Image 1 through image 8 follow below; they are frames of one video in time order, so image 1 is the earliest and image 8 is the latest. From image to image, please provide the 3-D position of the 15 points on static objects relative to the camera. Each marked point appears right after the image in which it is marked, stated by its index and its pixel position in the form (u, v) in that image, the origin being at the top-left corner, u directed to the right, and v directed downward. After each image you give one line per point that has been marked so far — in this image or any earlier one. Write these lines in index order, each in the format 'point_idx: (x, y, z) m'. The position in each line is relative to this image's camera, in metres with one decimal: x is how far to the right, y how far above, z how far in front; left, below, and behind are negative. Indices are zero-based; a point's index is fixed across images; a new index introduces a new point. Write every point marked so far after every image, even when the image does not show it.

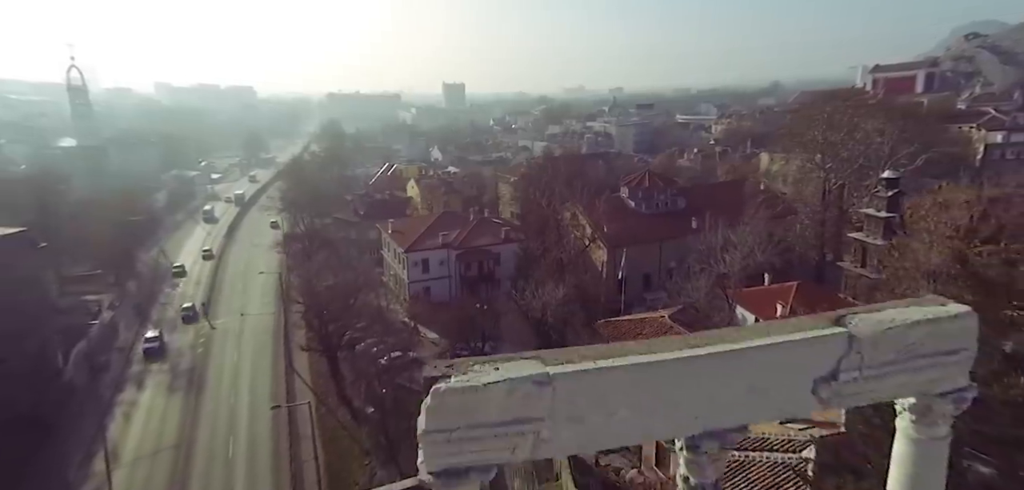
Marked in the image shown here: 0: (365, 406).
0: (-5.3, -5.8, +19.7) m
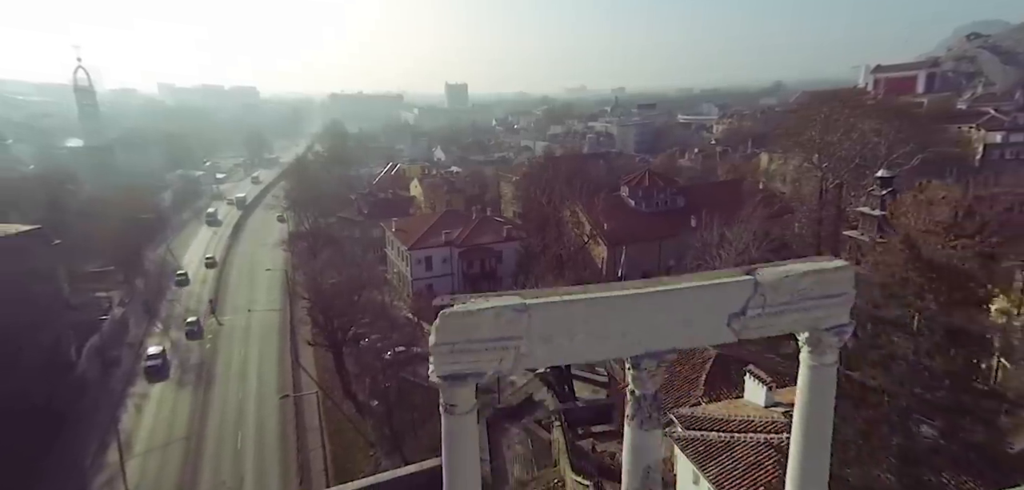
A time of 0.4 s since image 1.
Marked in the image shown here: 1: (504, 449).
0: (-5.2, -5.7, +20.2) m
1: (-0.2, -5.1, +13.9) m
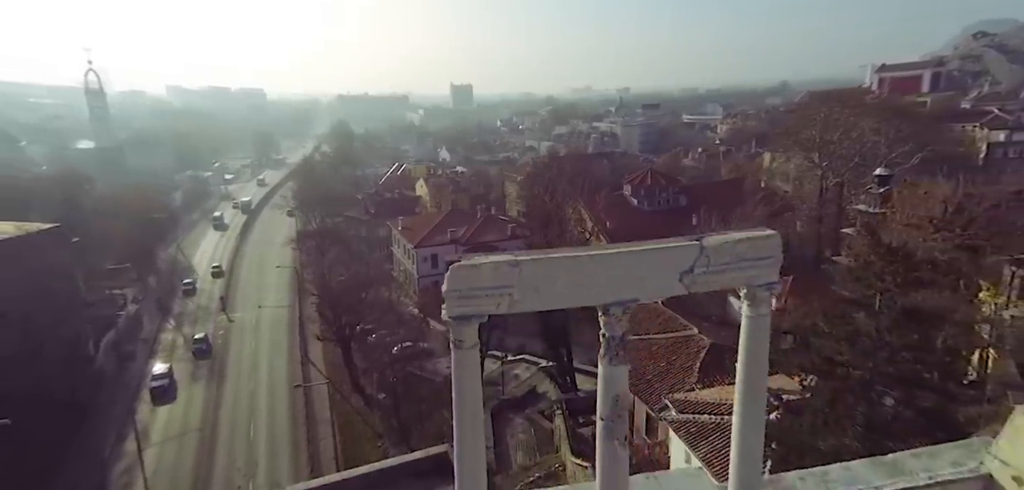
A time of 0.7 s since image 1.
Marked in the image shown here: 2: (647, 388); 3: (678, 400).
0: (-5.1, -5.6, +20.8) m
1: (-0.1, -5.0, +14.4) m
2: (+2.8, -2.9, +11.3) m
3: (+3.0, -2.8, +10.1) m
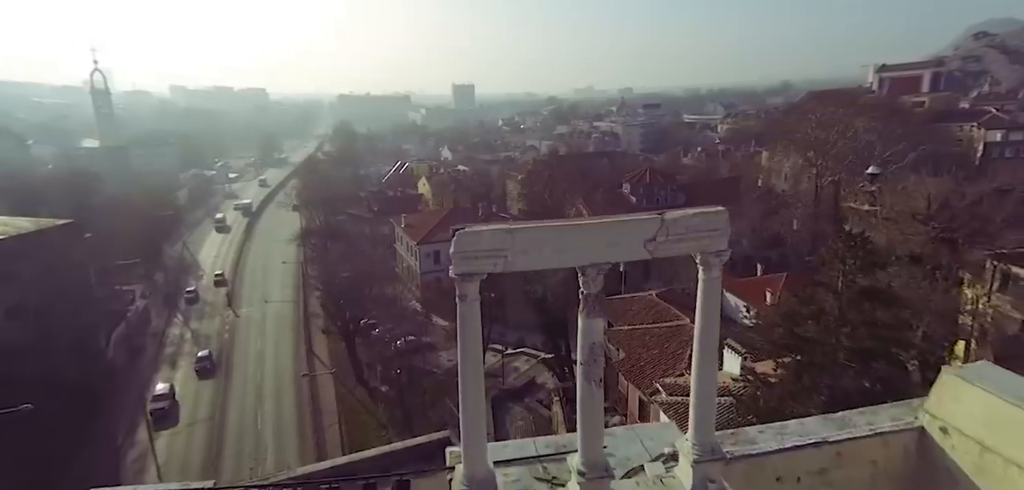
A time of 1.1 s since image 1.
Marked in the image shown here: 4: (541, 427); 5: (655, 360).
0: (-5.1, -5.4, +21.4) m
1: (-0.1, -4.8, +15.0) m
2: (+2.7, -2.8, +11.8) m
3: (+3.0, -2.7, +10.7) m
4: (+0.8, -4.8, +14.7) m
5: (+3.1, -2.5, +12.0) m
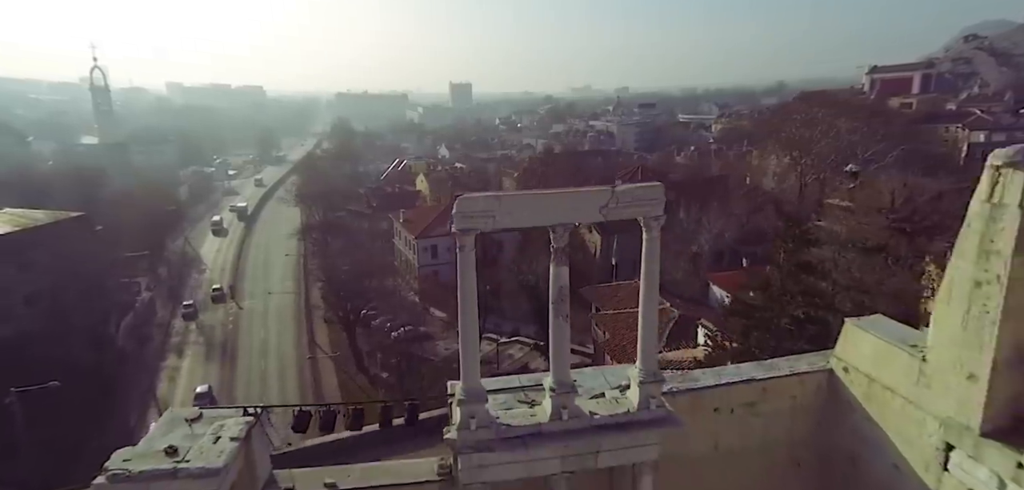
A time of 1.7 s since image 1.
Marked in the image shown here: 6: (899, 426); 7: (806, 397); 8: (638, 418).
0: (-5.3, -5.1, +22.4) m
1: (-0.3, -4.6, +16.0) m
2: (+2.6, -2.5, +12.9) m
3: (+2.9, -2.4, +11.7) m
4: (+0.6, -4.6, +15.7) m
5: (+2.9, -2.3, +13.1) m
6: (+3.2, -1.5, +4.6) m
7: (+2.9, -1.5, +5.4) m
8: (+1.0, -1.3, +4.4) m
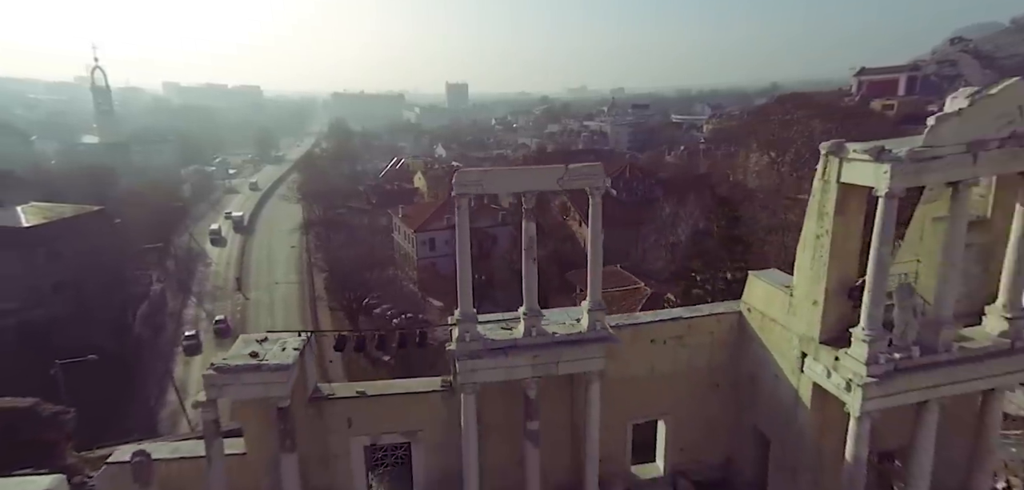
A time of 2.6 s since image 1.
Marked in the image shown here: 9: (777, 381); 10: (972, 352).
0: (-5.6, -4.7, +24.0) m
1: (-0.6, -4.2, +17.7) m
2: (+2.3, -2.2, +14.6) m
3: (+2.6, -2.1, +13.4) m
4: (+0.3, -4.2, +17.4) m
5: (+2.7, -1.9, +14.8) m
6: (+3.0, -1.1, +6.4) m
7: (+2.7, -1.1, +7.2) m
8: (+0.8, -1.0, +6.1) m
9: (+3.1, -1.6, +6.4) m
10: (+4.3, -1.0, +5.2) m
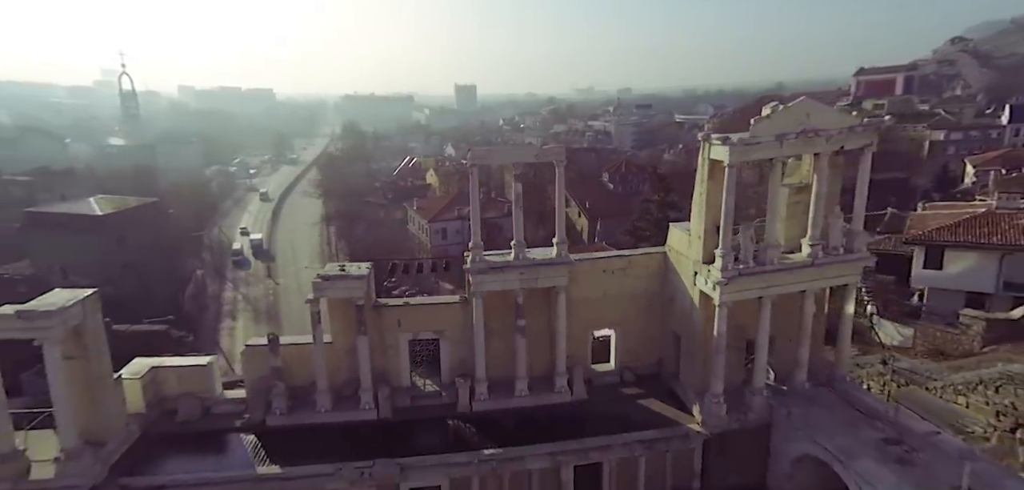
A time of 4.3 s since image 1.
0: (-5.4, -4.1, +27.4) m
1: (-0.5, -3.5, +21.0) m
2: (+2.4, -1.5, +17.8) m
3: (+2.6, -1.4, +16.7) m
4: (+0.4, -3.5, +20.7) m
5: (+2.7, -1.2, +18.0) m
6: (+2.9, -0.4, +9.6) m
7: (+2.6, -0.4, +10.4) m
8: (+0.7, -0.3, +9.4) m
9: (+3.0, -0.9, +9.6) m
10: (+4.2, -0.3, +8.4) m
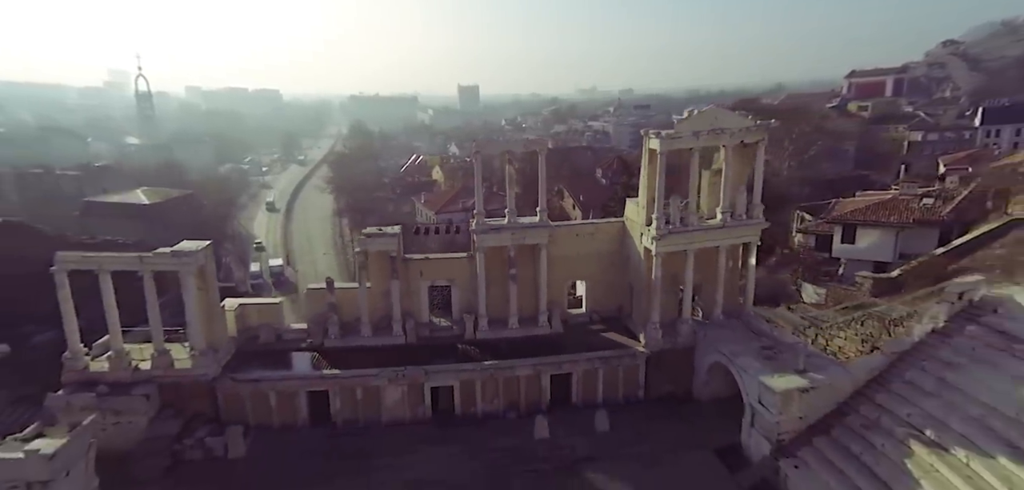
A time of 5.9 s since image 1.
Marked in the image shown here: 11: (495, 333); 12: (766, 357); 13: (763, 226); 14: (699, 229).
0: (-5.5, -3.4, +30.7) m
1: (-0.6, -2.9, +24.2) m
2: (+2.3, -0.8, +21.1) m
3: (+2.5, -0.7, +19.9) m
4: (+0.3, -2.8, +24.0) m
5: (+2.6, -0.5, +21.3) m
6: (+2.8, +0.2, +12.8) m
7: (+2.5, +0.2, +13.7) m
8: (+0.6, +0.4, +12.6) m
9: (+2.9, -0.2, +12.9) m
10: (+4.0, +0.4, +11.6) m
11: (-0.4, -2.1, +12.9) m
12: (+4.7, -2.1, +10.3) m
13: (+5.4, +0.4, +11.8) m
14: (+3.9, +0.3, +11.6) m
